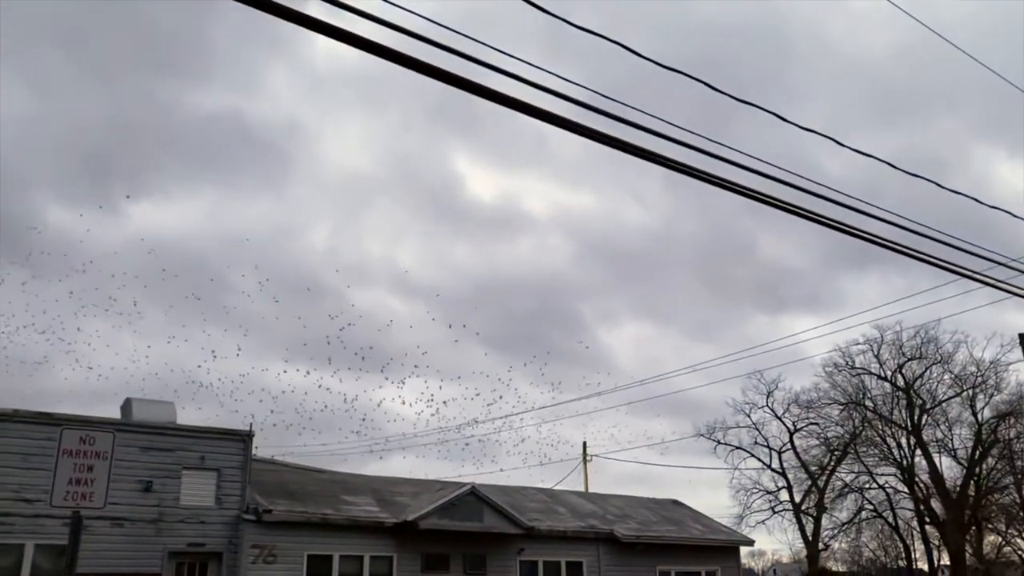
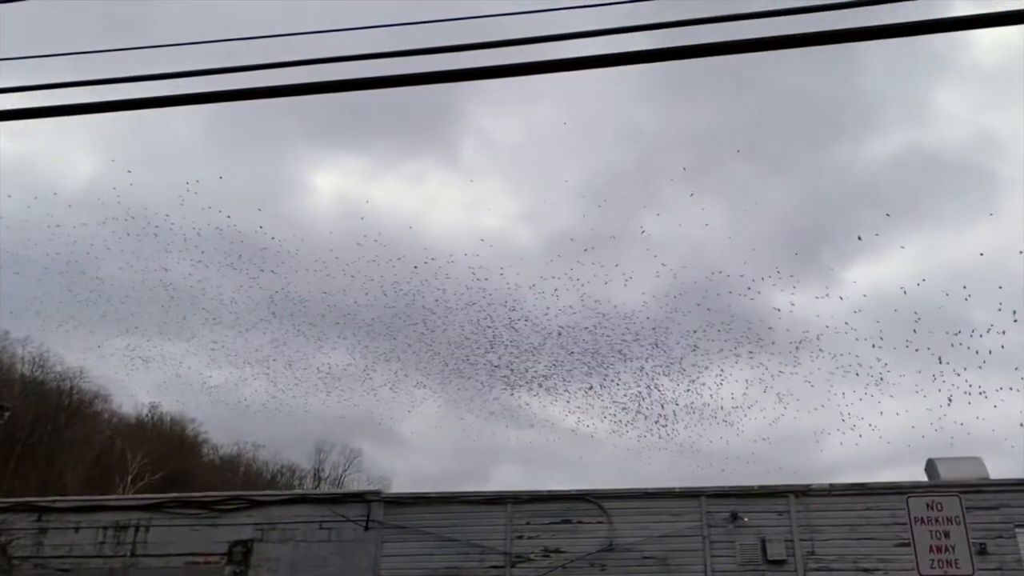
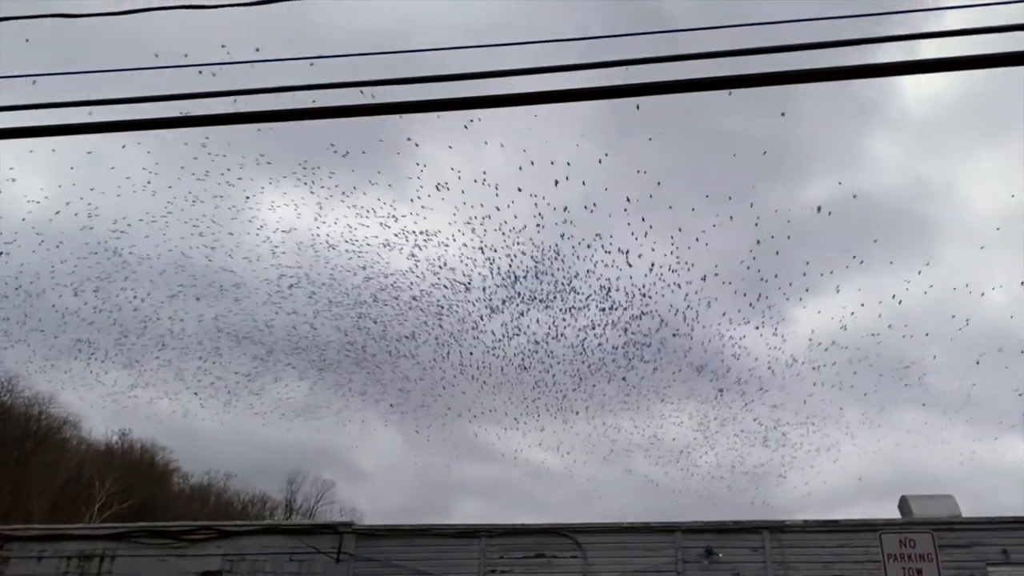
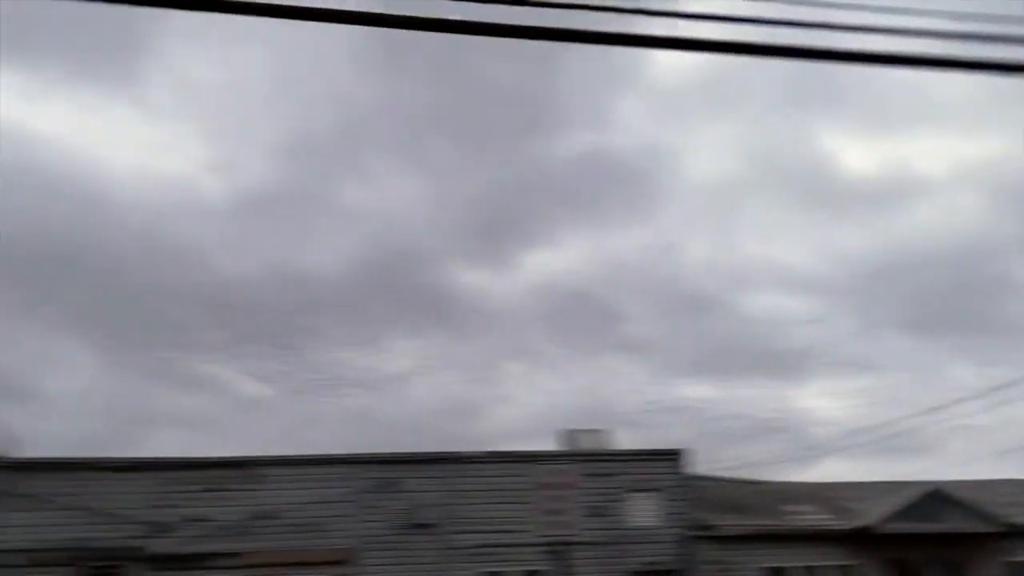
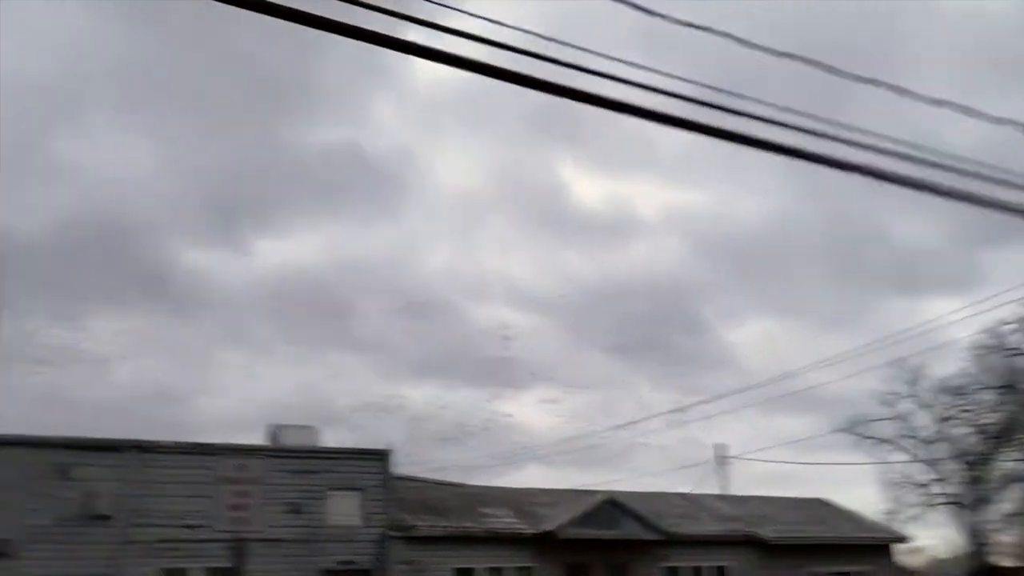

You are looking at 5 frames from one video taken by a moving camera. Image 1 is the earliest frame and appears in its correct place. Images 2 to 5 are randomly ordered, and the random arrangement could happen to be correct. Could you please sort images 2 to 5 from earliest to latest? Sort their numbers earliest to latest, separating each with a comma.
5, 4, 2, 3
